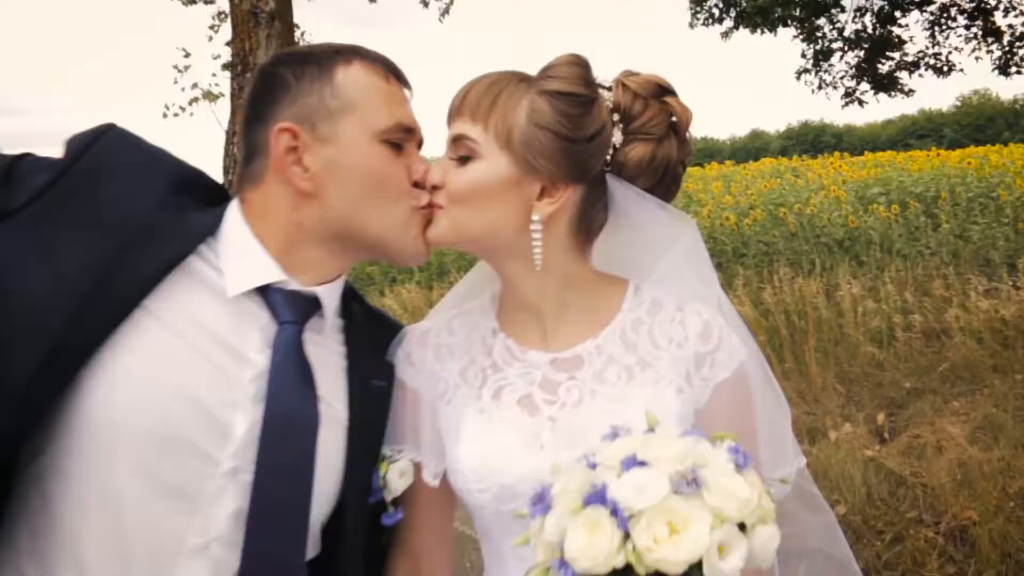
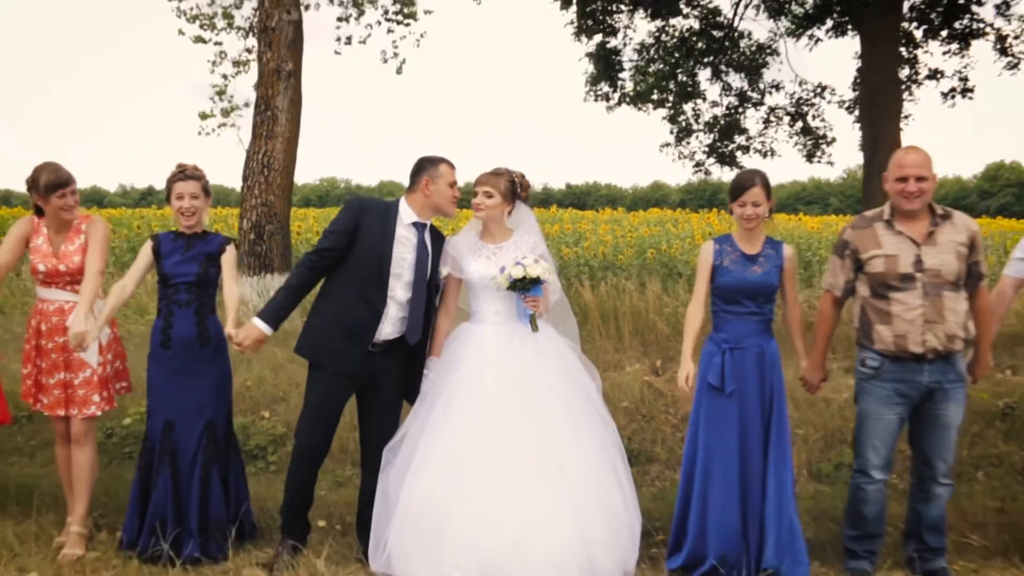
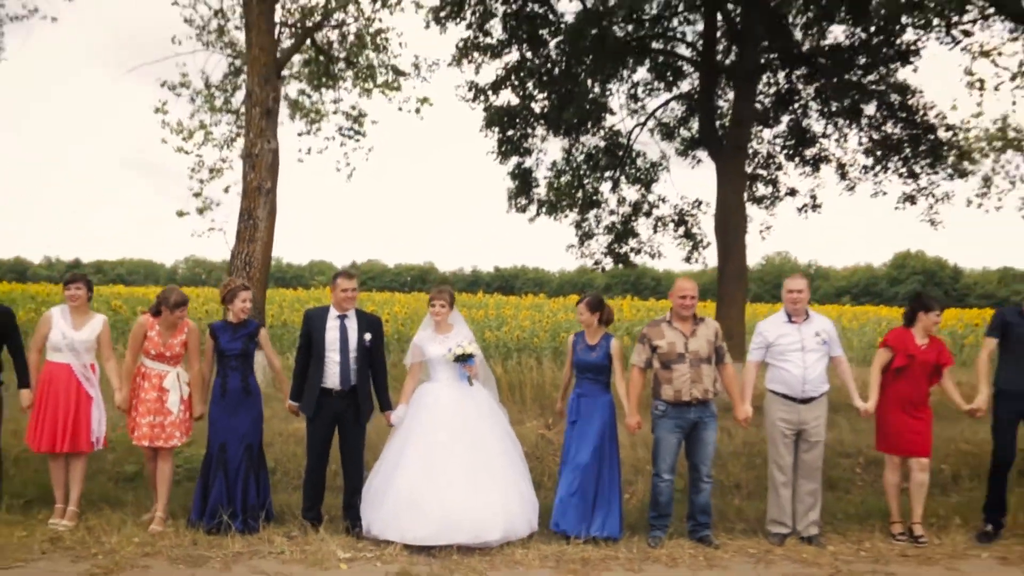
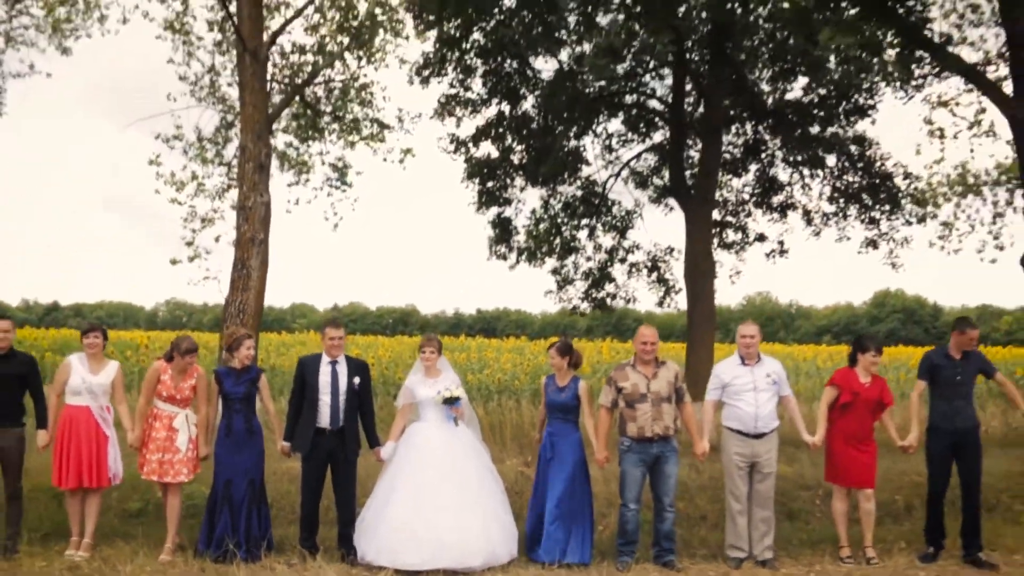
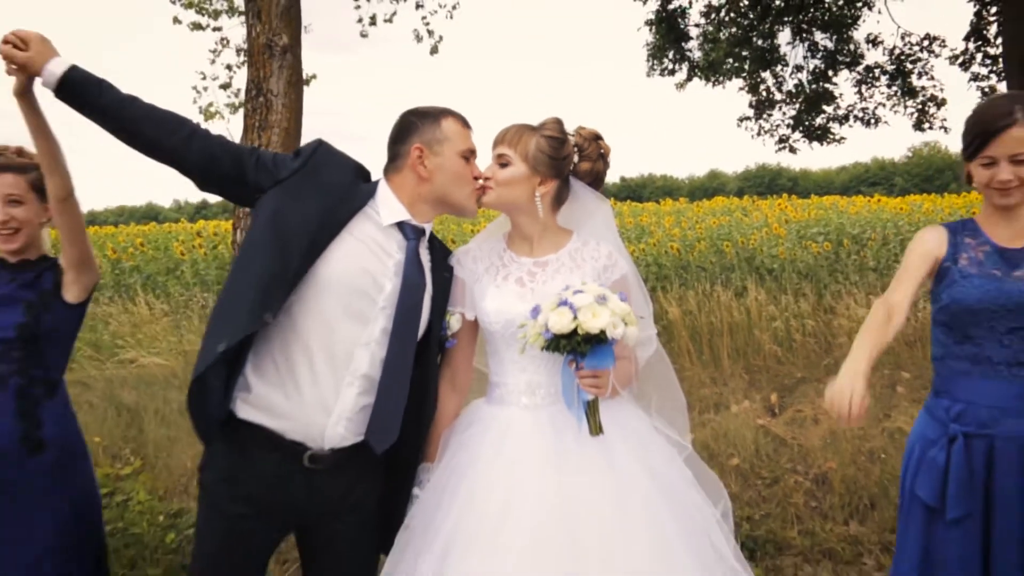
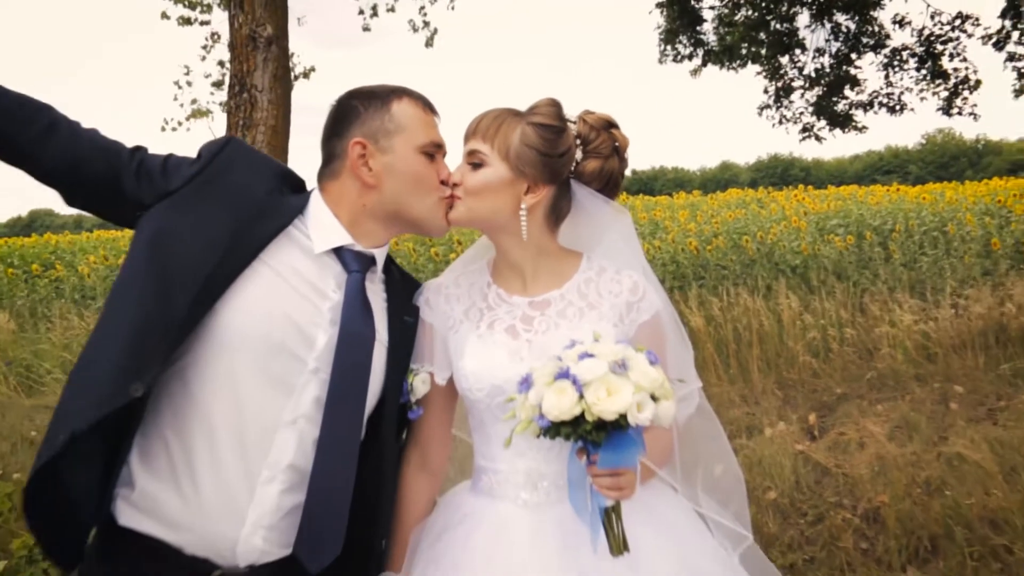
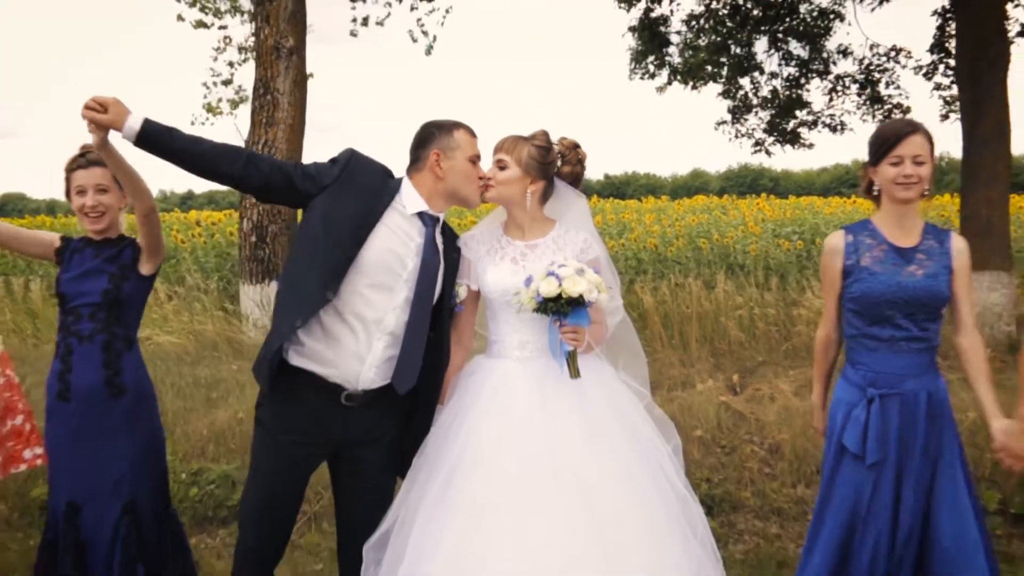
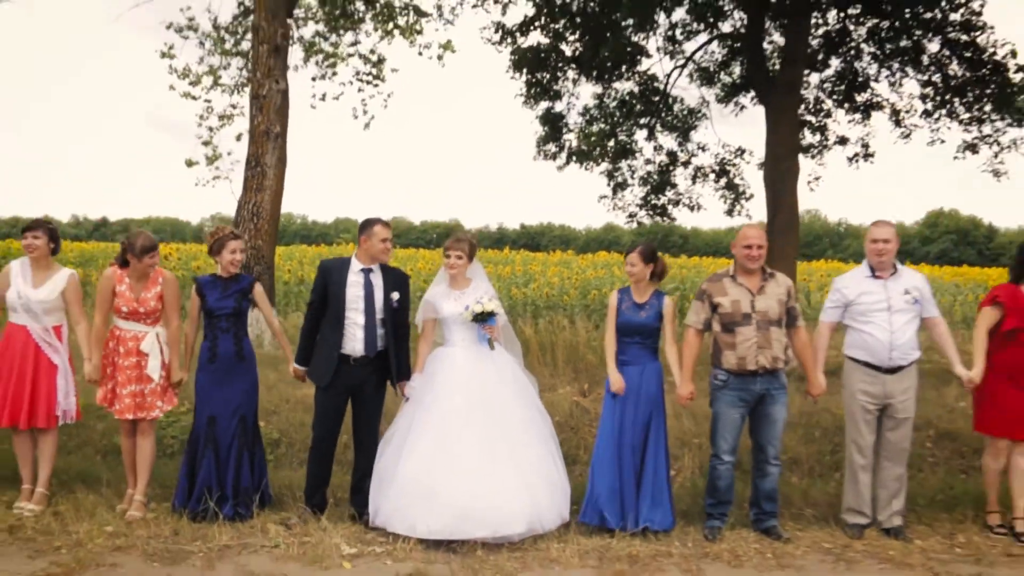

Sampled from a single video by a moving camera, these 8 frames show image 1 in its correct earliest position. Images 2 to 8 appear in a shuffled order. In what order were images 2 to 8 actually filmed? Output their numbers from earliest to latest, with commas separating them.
6, 5, 7, 2, 8, 3, 4
